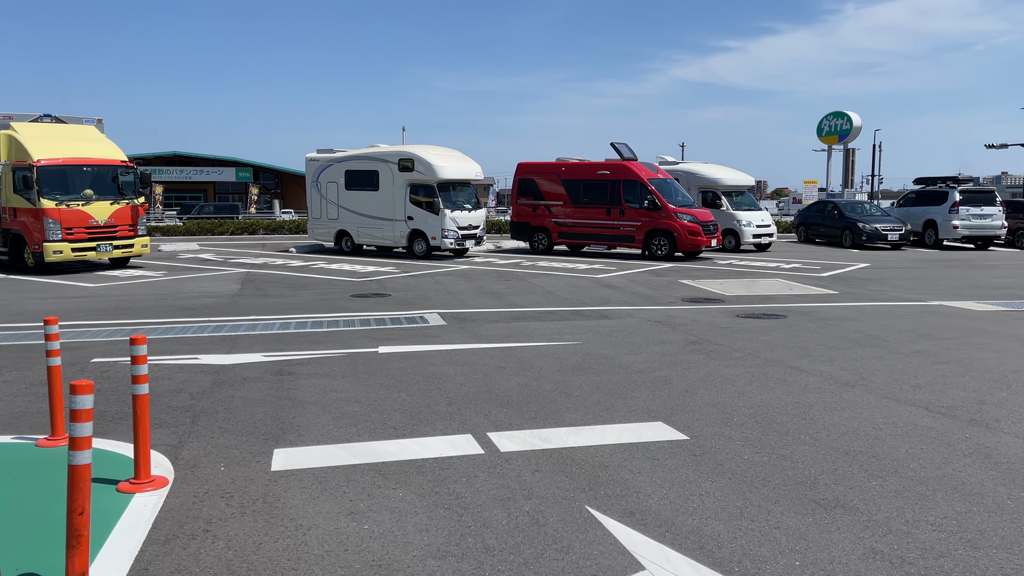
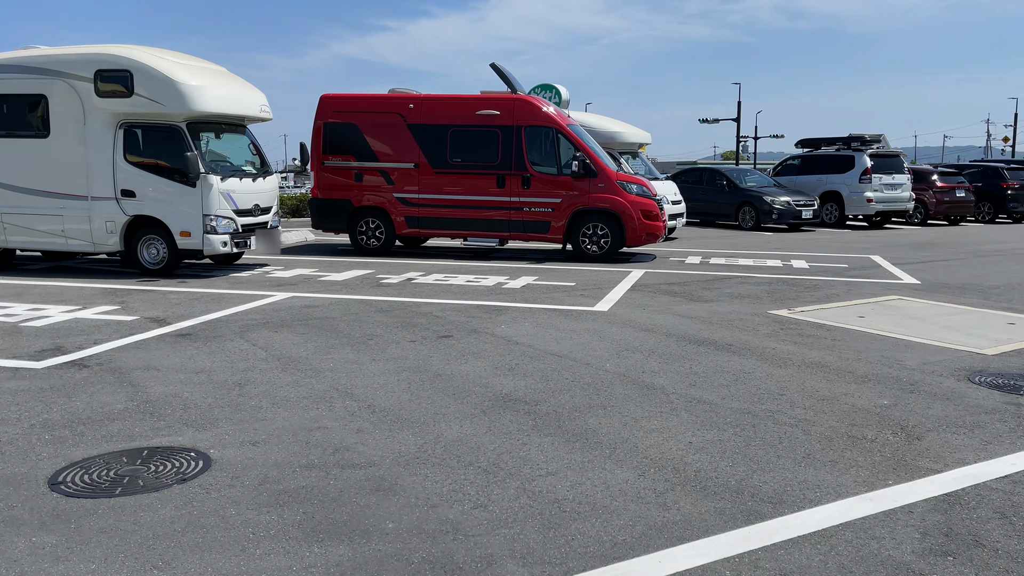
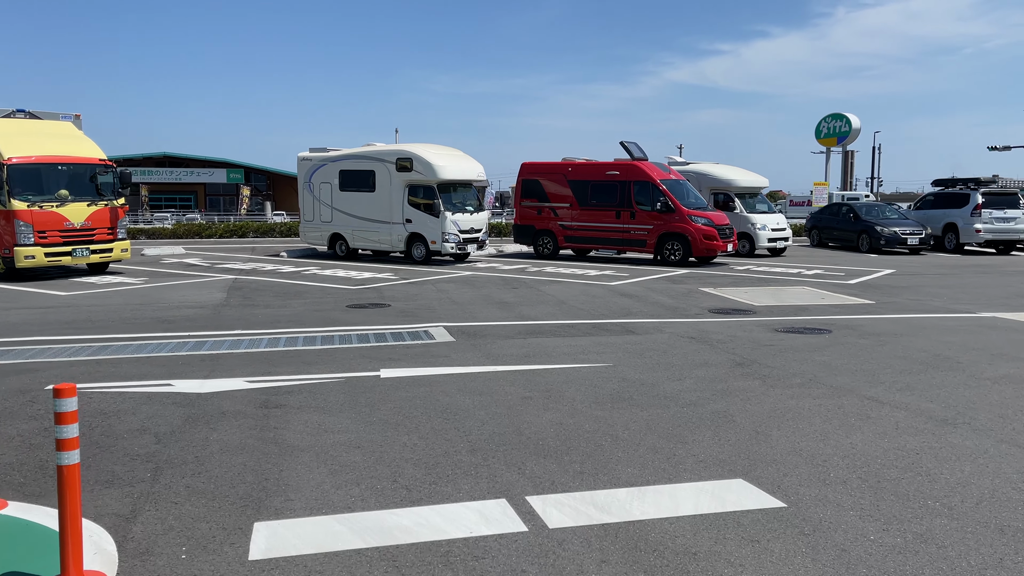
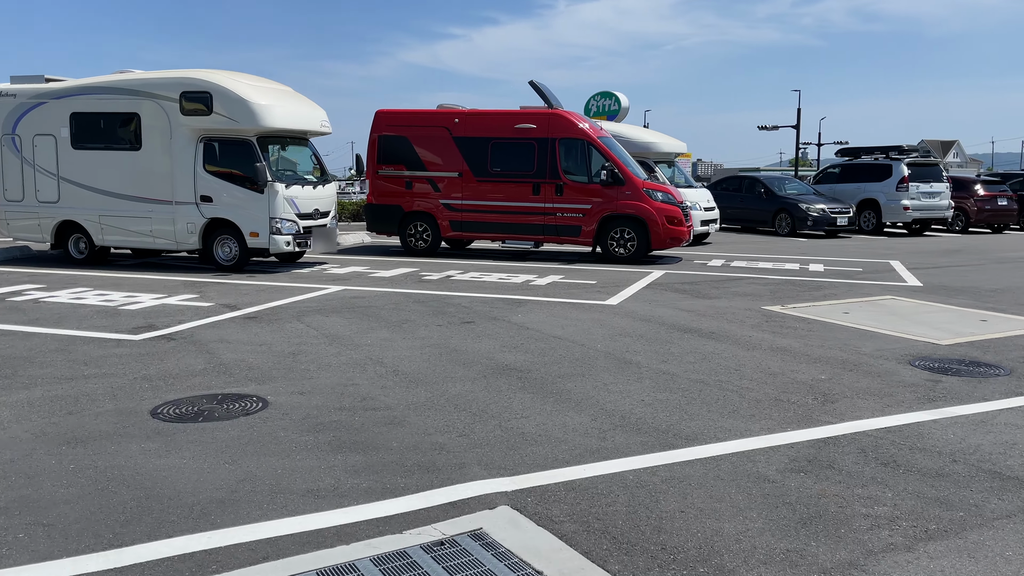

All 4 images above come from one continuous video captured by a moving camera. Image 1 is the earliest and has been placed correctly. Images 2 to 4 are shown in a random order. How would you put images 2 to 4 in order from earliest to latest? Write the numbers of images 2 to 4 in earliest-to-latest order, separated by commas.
3, 4, 2
